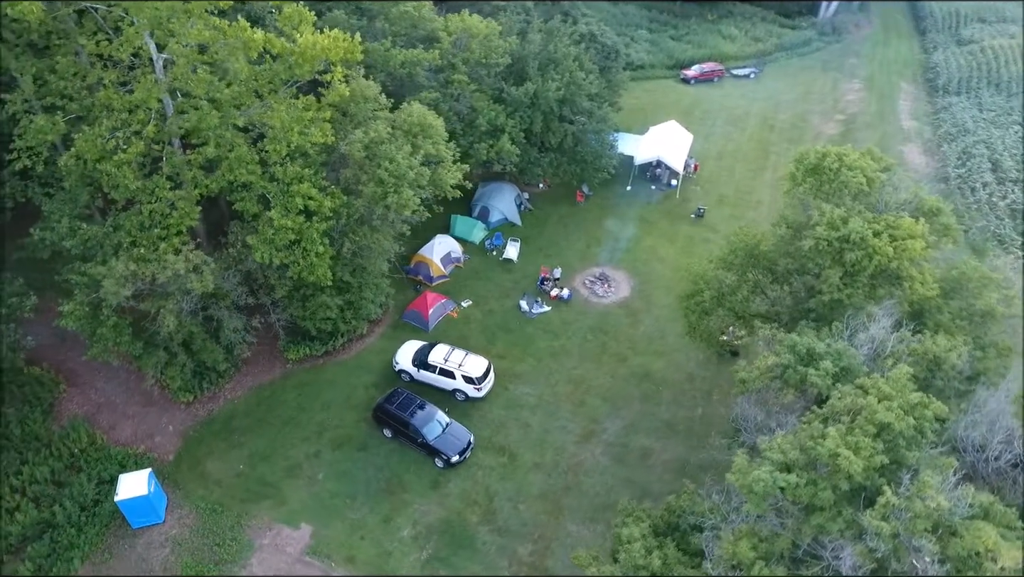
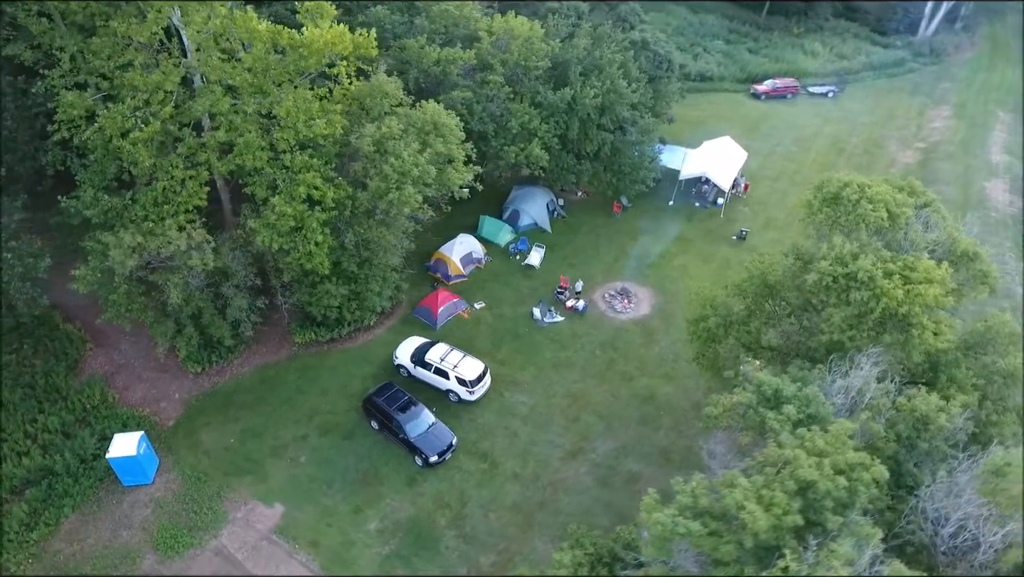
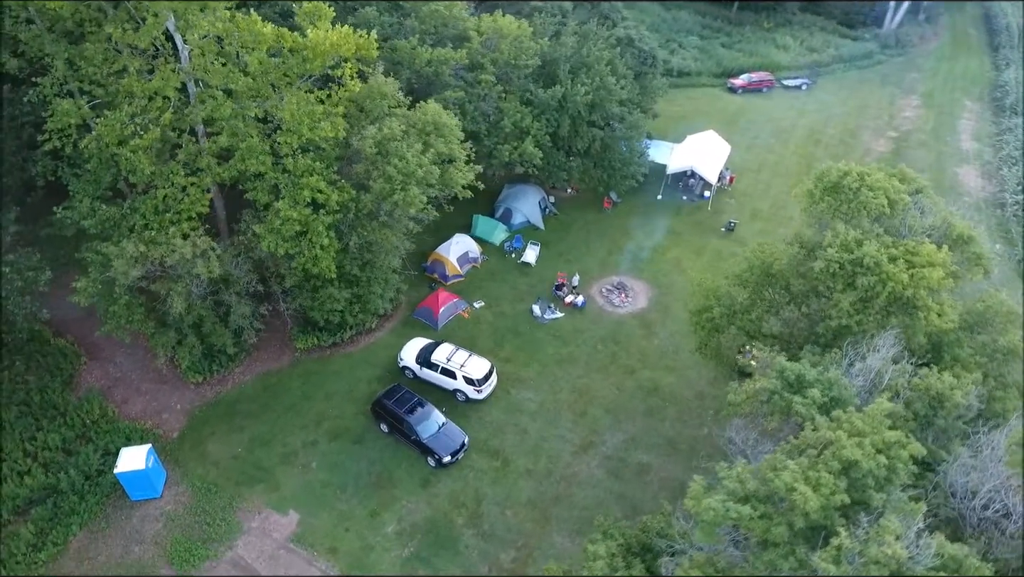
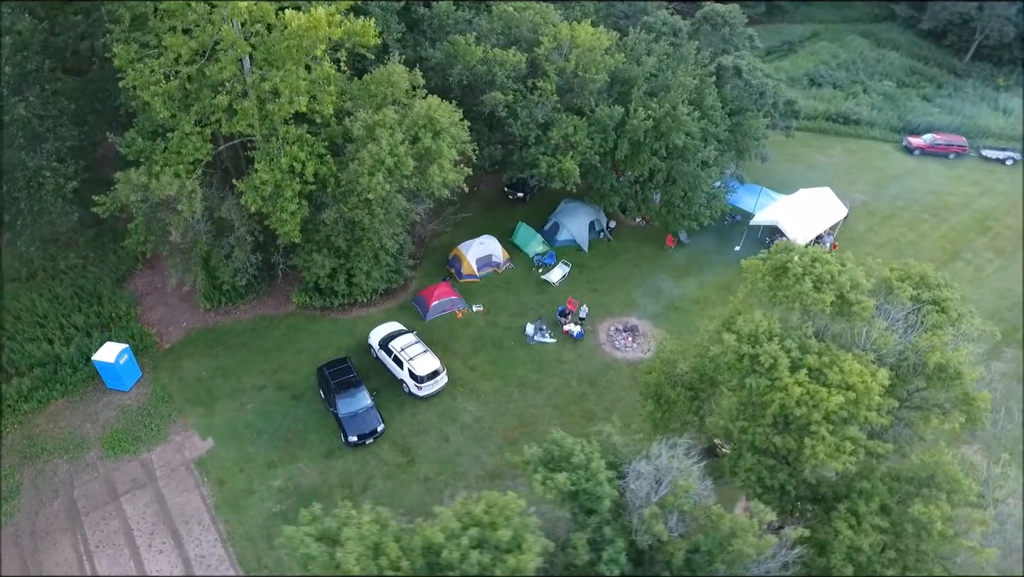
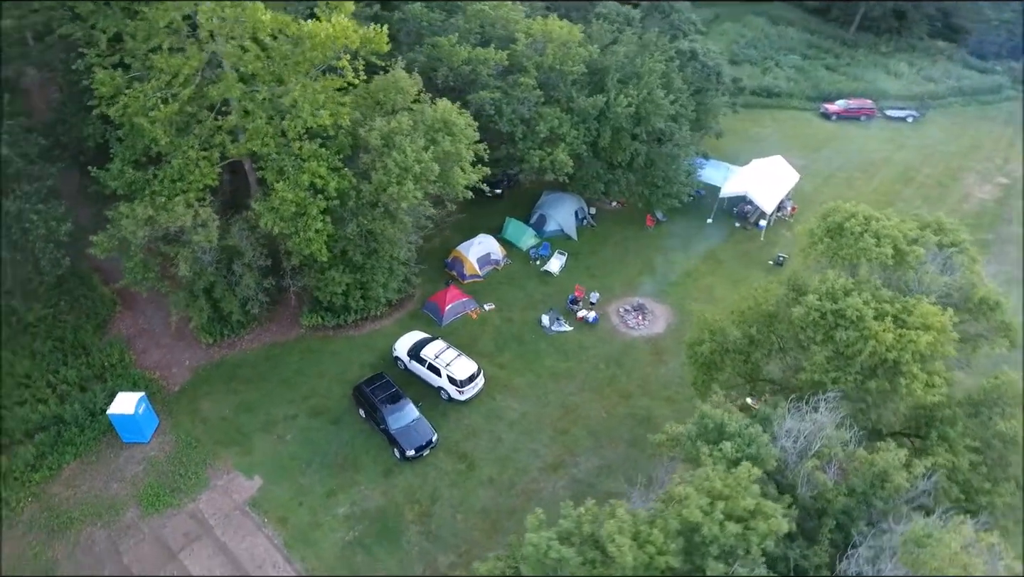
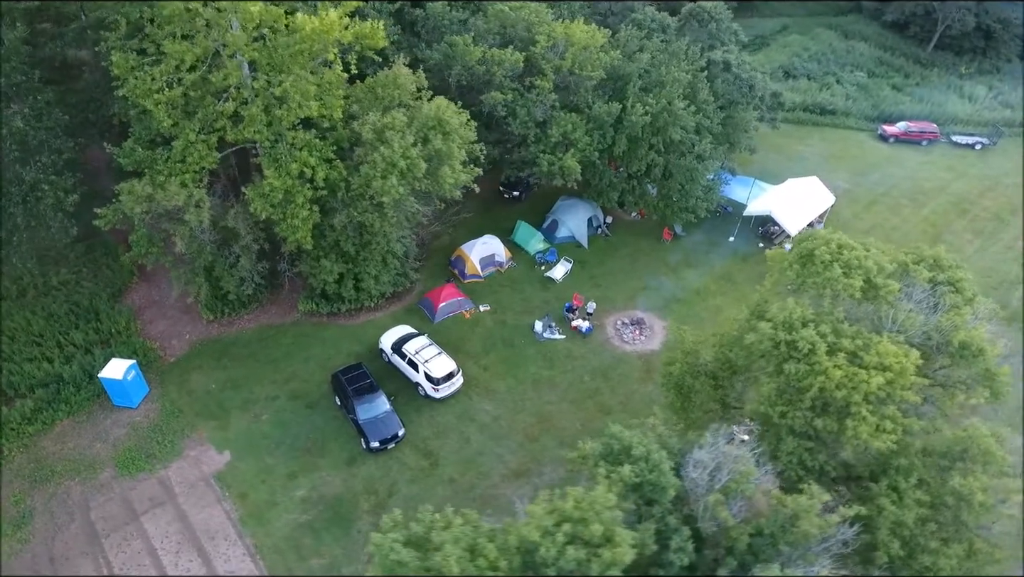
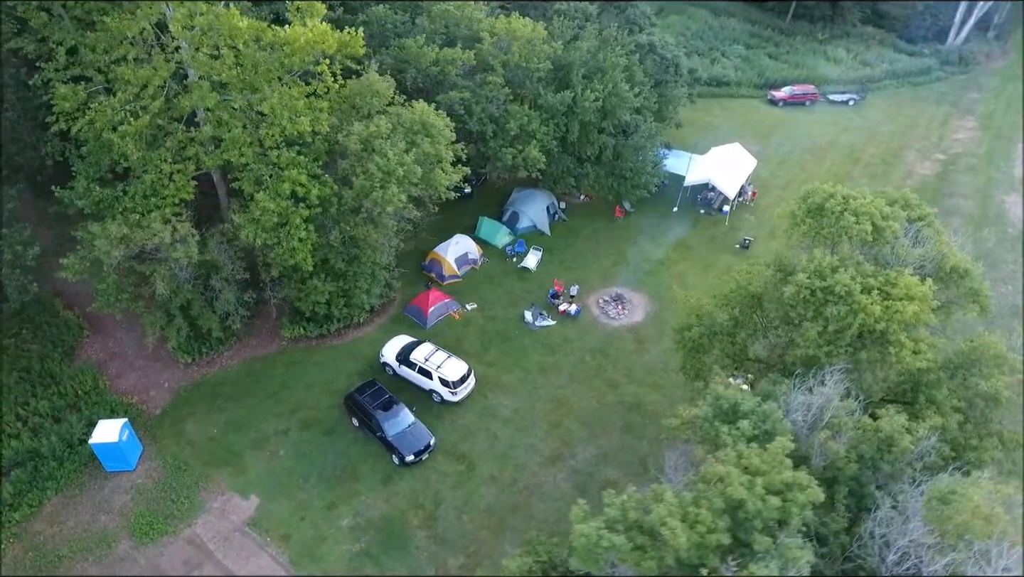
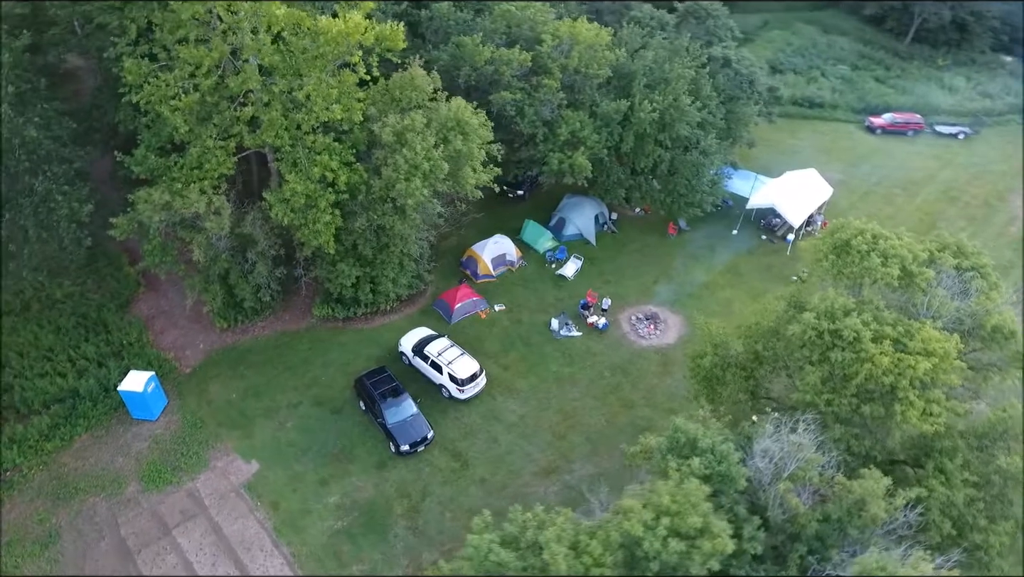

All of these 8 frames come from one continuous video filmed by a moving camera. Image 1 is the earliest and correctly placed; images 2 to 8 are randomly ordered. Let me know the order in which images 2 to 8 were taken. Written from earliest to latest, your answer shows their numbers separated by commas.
3, 2, 7, 5, 8, 6, 4
